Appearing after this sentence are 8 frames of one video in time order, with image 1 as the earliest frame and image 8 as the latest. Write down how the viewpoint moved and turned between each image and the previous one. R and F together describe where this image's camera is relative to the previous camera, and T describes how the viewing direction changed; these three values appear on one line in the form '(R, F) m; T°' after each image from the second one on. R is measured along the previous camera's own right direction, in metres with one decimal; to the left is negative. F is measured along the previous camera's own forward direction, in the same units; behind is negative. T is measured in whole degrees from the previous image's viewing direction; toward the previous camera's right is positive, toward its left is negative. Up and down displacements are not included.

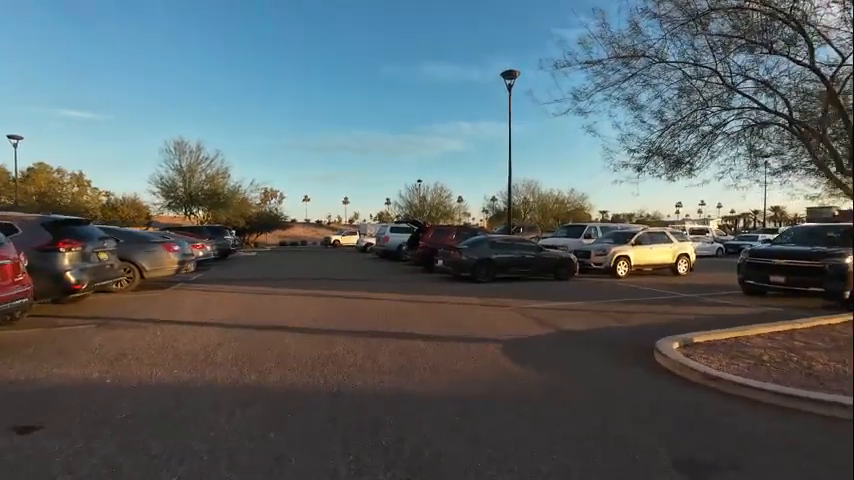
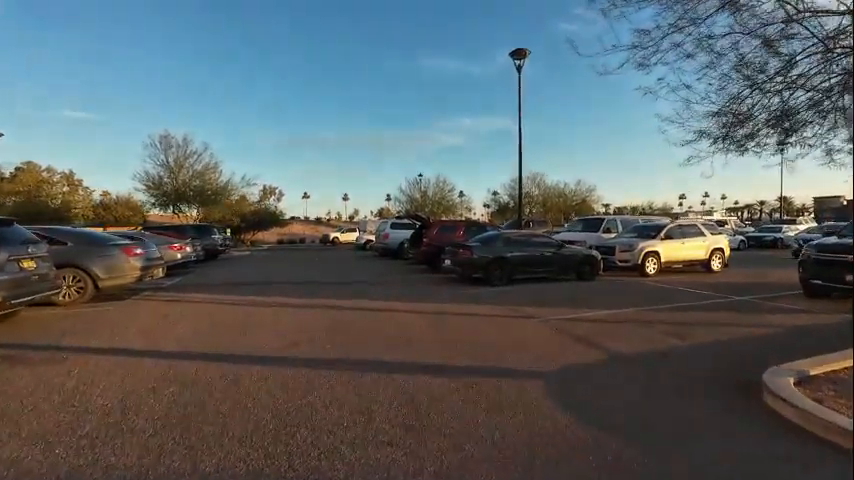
(-0.2, +2.1) m; 0°
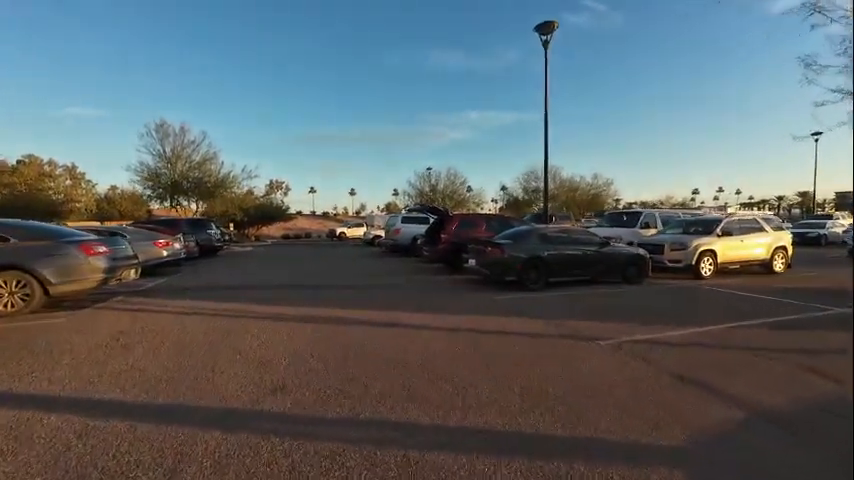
(-0.5, +2.2) m; -1°
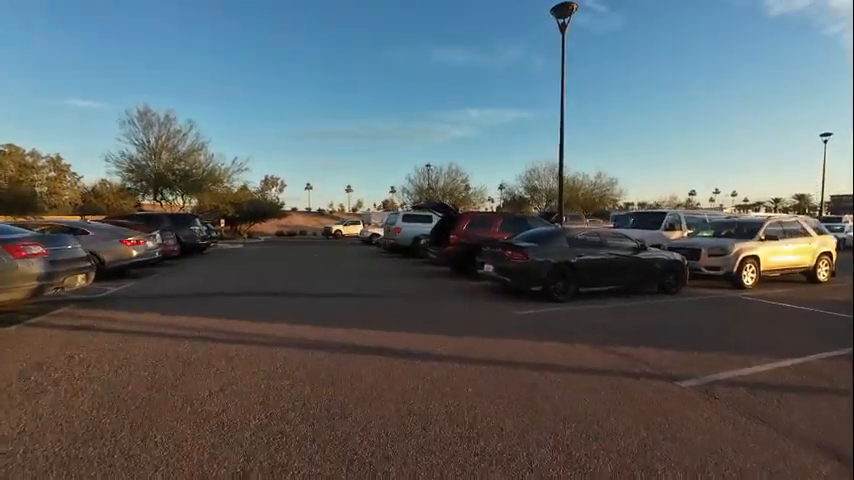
(-0.4, +1.8) m; +1°
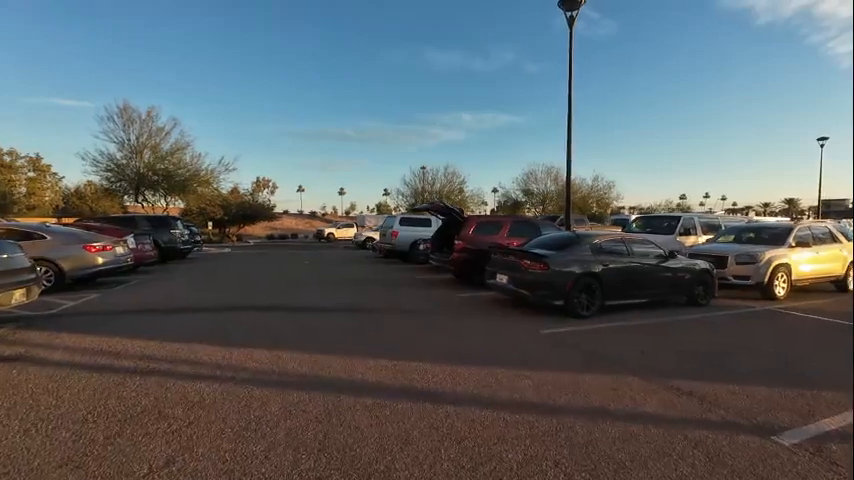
(-0.3, +1.3) m; +1°
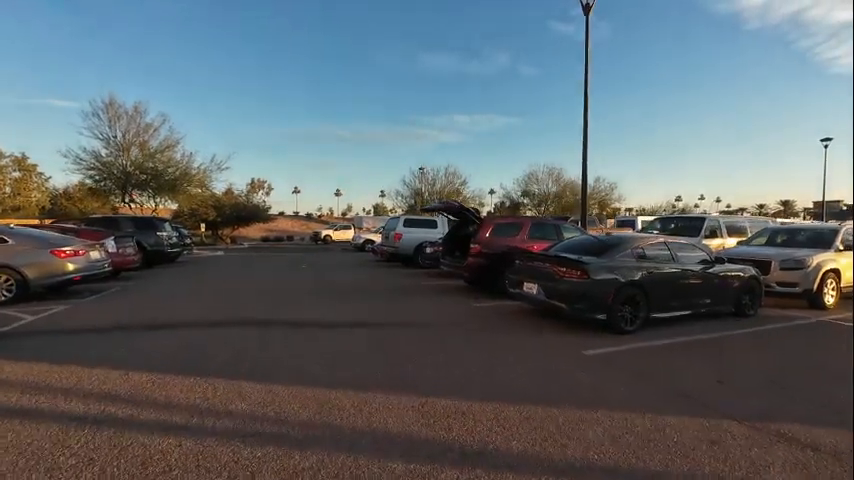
(-0.5, +1.3) m; +1°
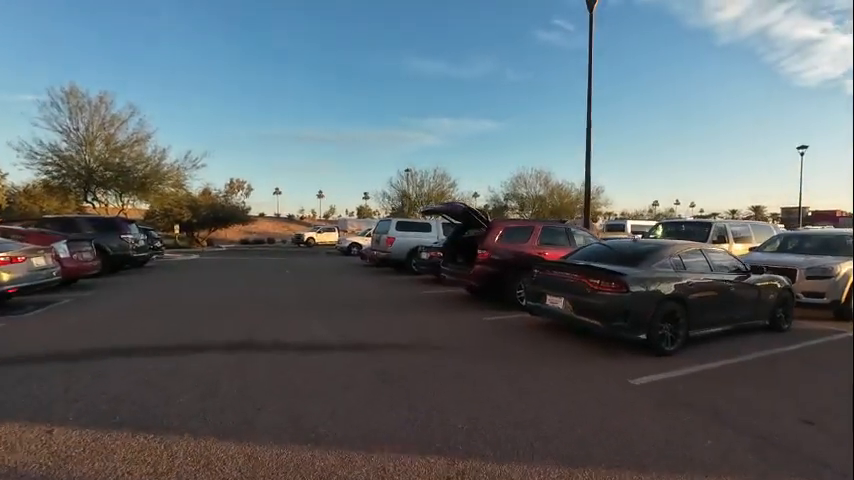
(-0.6, +1.2) m; +3°
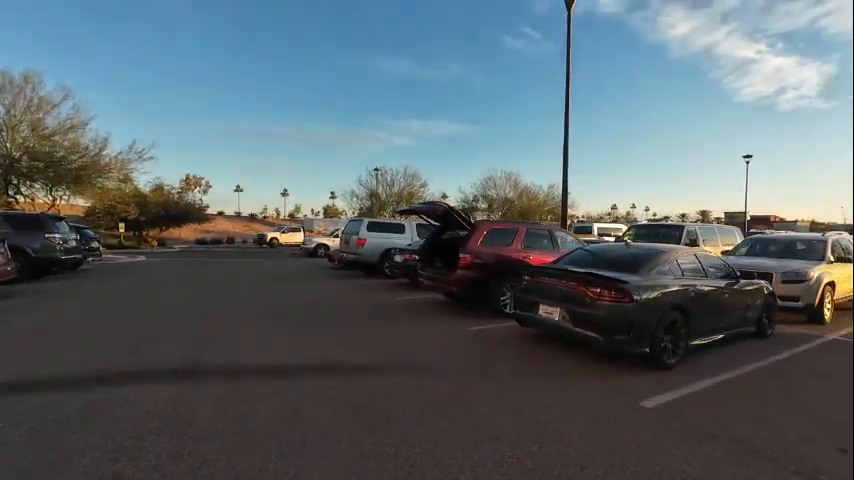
(-0.3, +0.9) m; +5°
